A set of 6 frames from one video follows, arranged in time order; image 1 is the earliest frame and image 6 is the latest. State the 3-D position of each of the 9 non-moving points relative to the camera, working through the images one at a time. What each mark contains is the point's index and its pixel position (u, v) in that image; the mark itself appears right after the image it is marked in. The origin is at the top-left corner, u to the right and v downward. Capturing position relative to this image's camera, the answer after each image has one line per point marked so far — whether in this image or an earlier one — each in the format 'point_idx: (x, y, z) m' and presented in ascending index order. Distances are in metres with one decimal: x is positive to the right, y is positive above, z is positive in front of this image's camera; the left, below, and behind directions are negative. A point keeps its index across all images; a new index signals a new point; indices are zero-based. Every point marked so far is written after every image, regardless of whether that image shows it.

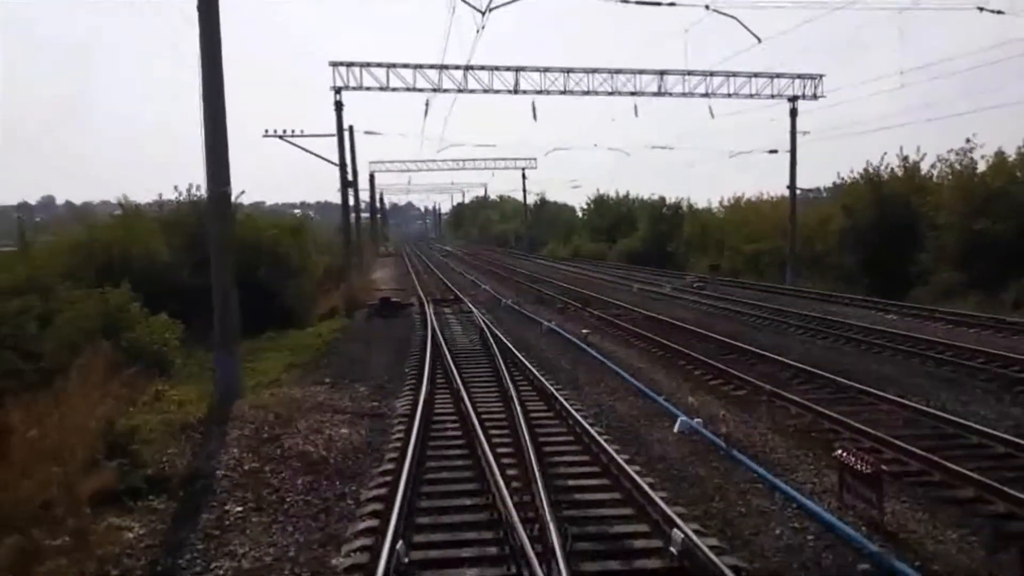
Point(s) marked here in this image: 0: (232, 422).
0: (-3.7, -1.8, +12.0) m
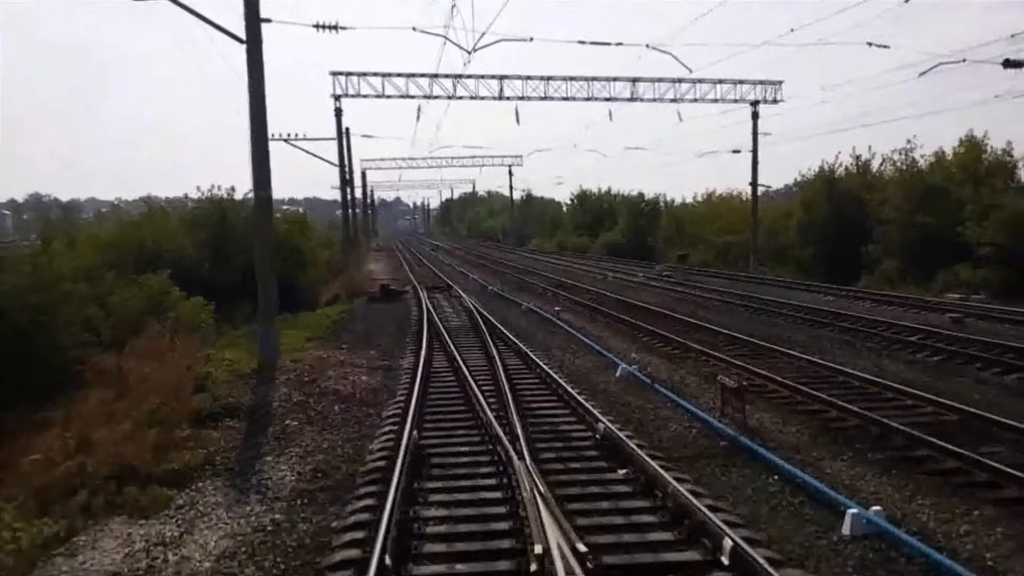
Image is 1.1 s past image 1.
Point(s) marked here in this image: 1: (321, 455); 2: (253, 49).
0: (-4.0, -1.5, +15.6) m
1: (-2.3, -2.0, +11.1) m
2: (-4.7, +4.3, +16.5) m
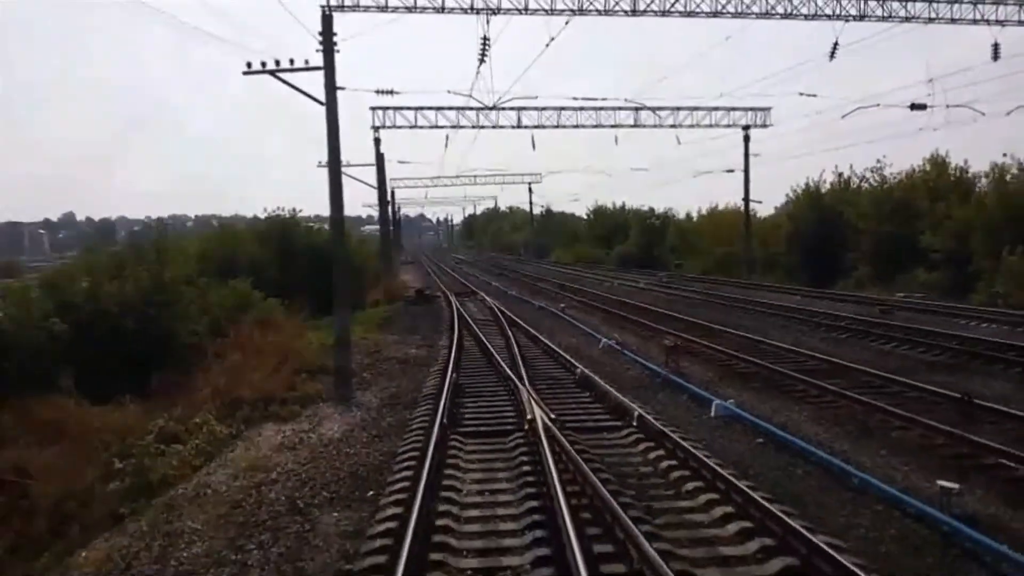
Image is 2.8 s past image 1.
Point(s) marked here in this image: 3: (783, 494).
0: (-3.8, -1.4, +21.2) m
1: (-2.2, -1.9, +16.7) m
2: (-4.4, +4.4, +22.2) m
3: (+2.8, -2.2, +9.4) m
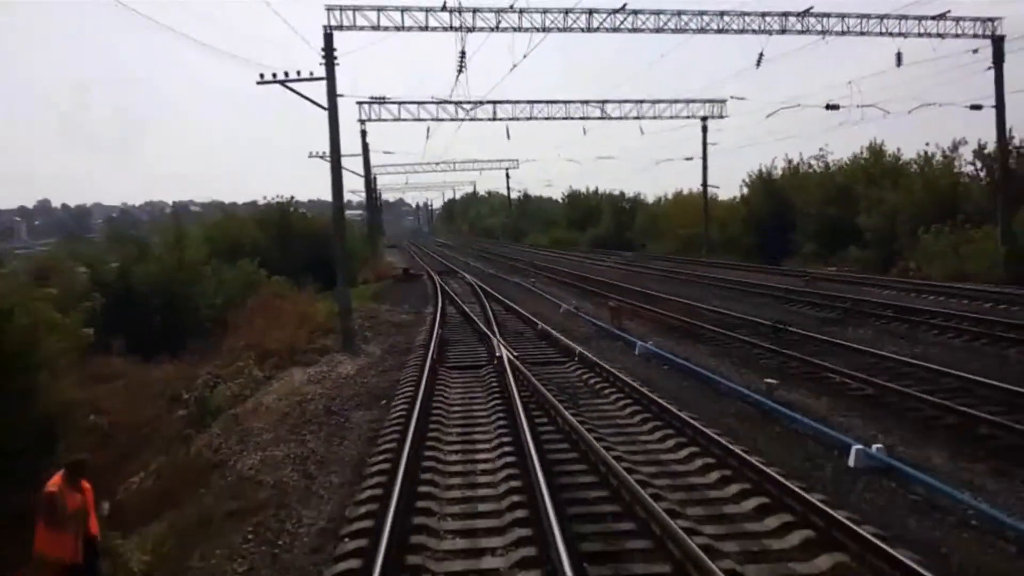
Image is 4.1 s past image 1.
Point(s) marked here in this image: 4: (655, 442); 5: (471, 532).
0: (-4.5, -0.7, +25.2) m
1: (-2.8, -1.3, +20.8) m
2: (-5.2, +5.1, +26.1) m
3: (+2.4, -1.6, +13.7) m
4: (+1.8, -1.9, +11.1) m
5: (-0.4, -2.2, +8.3) m
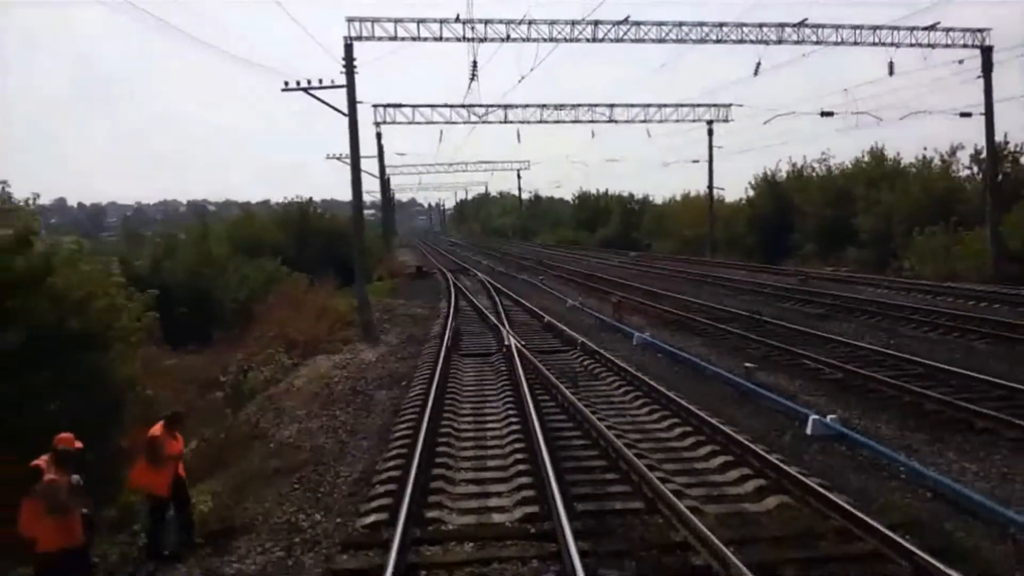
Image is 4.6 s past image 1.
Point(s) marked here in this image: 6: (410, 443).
0: (-4.2, -0.6, +26.8) m
1: (-2.6, -1.1, +22.4) m
2: (-4.9, +5.2, +27.8) m
3: (+2.5, -1.5, +15.2) m
4: (+1.8, -1.8, +12.7) m
5: (-0.3, -2.1, +9.8) m
6: (-1.3, -1.9, +11.3) m
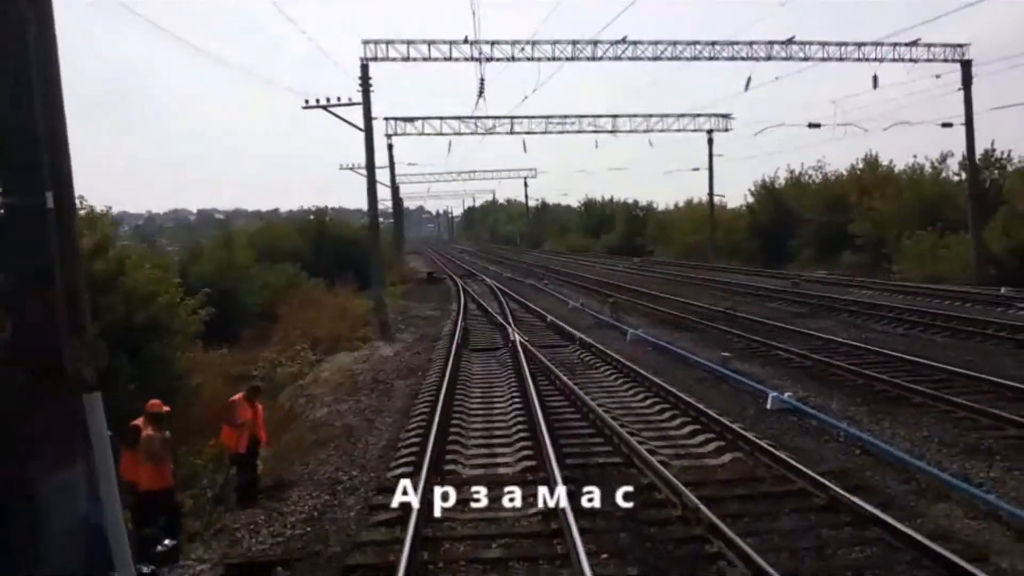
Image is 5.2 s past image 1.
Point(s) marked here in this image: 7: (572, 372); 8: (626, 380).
0: (-4.0, -0.7, +28.8) m
1: (-2.4, -1.2, +24.3) m
2: (-4.7, +5.1, +29.7) m
3: (+2.6, -1.5, +17.1) m
4: (+1.9, -1.7, +14.5) m
5: (-0.3, -2.1, +11.7) m
6: (-1.2, -1.9, +13.1) m
7: (+1.1, -1.6, +16.9) m
8: (+2.0, -1.6, +15.7) m
